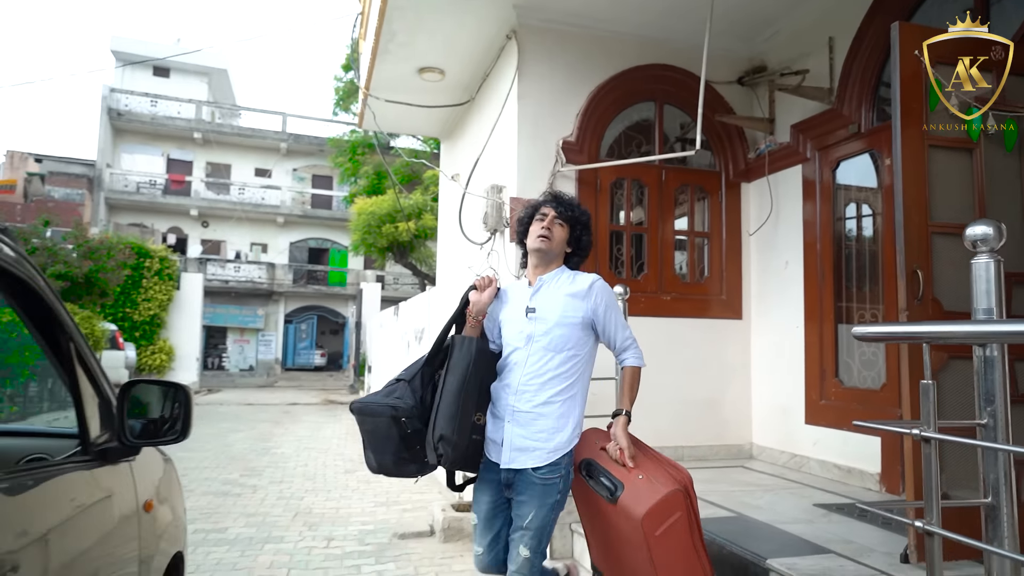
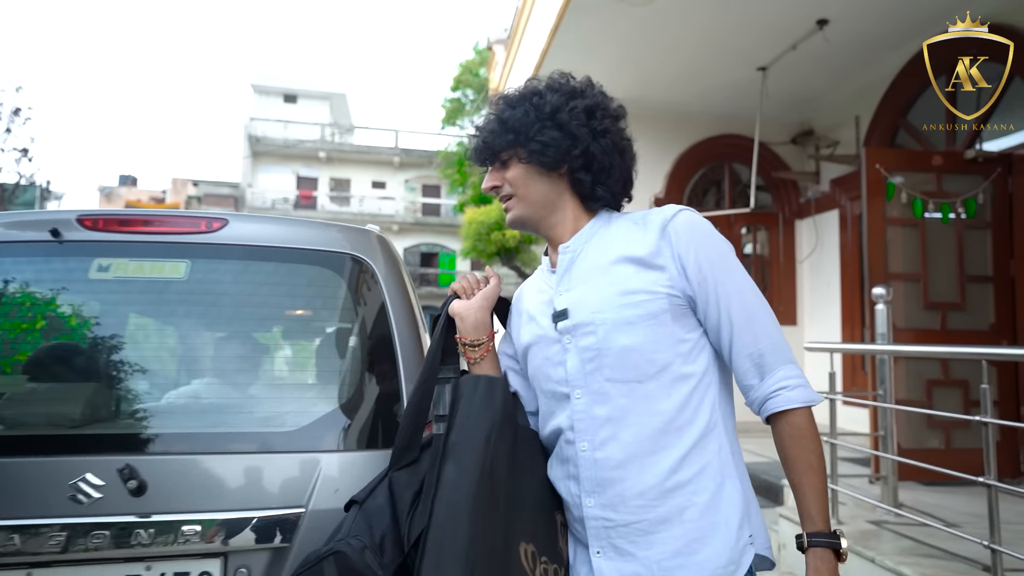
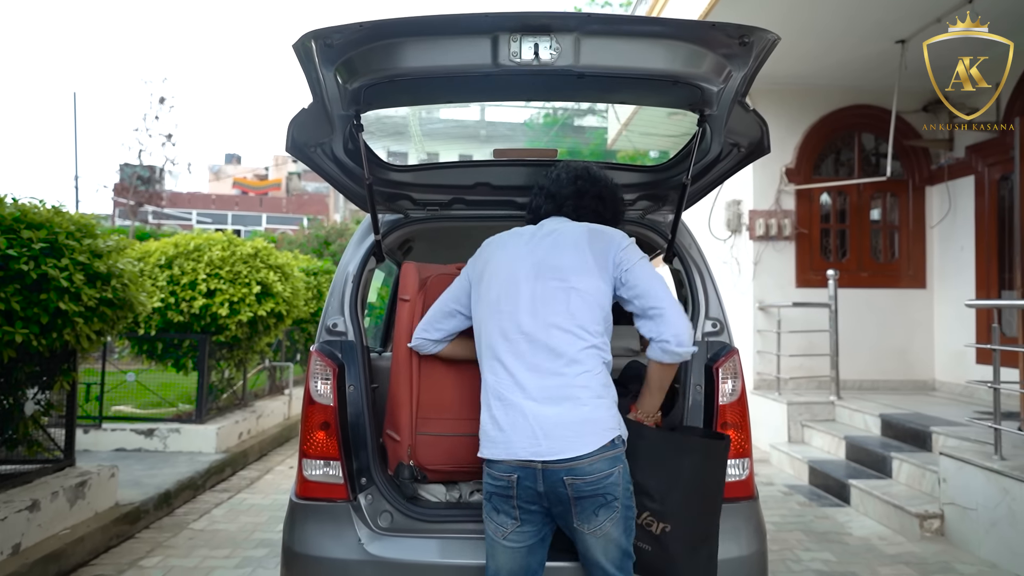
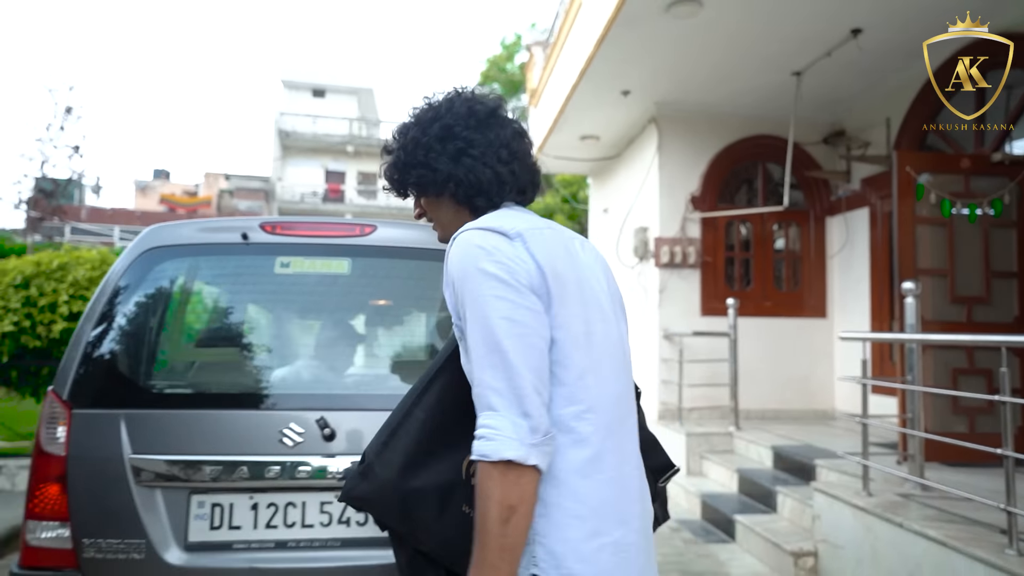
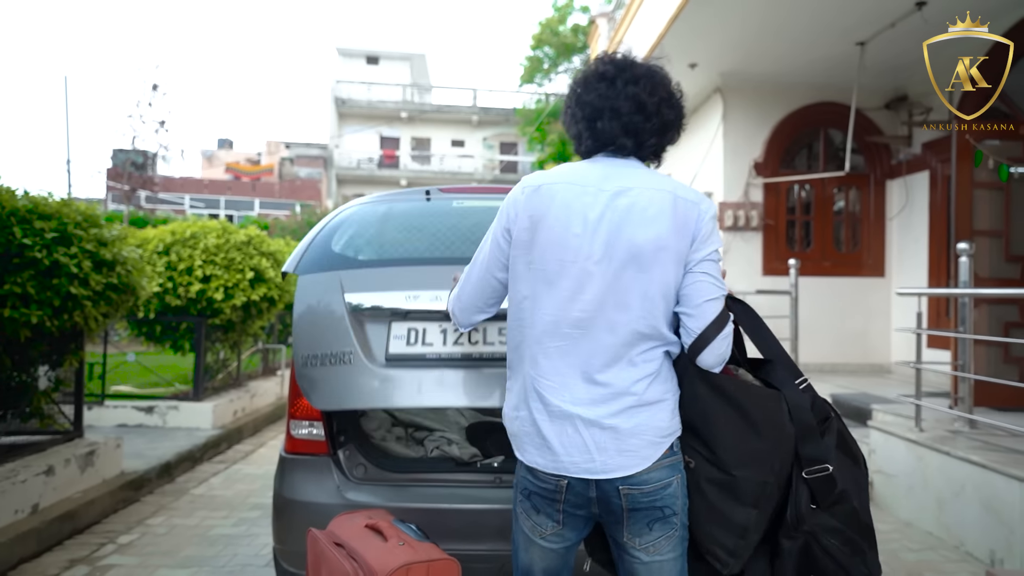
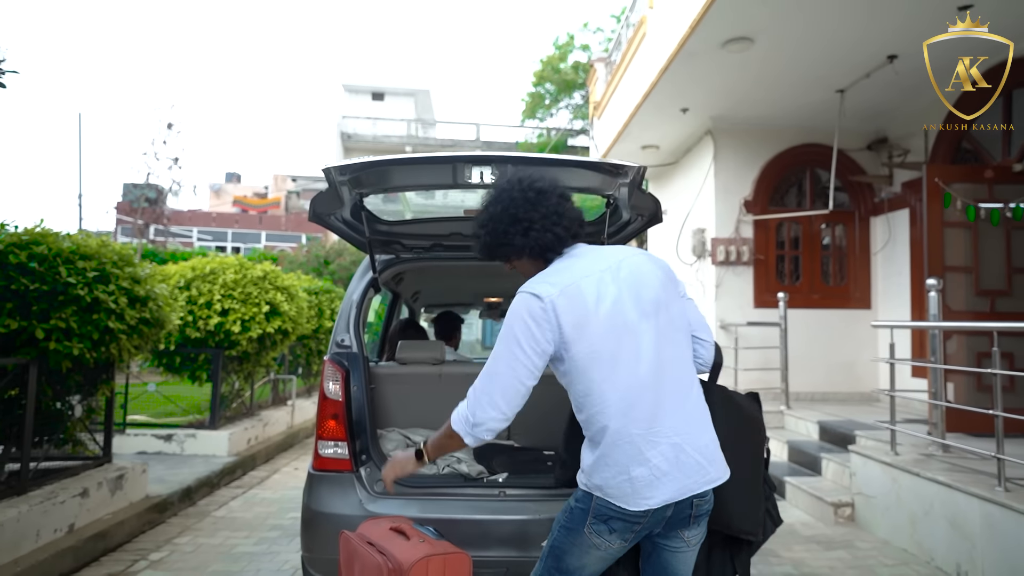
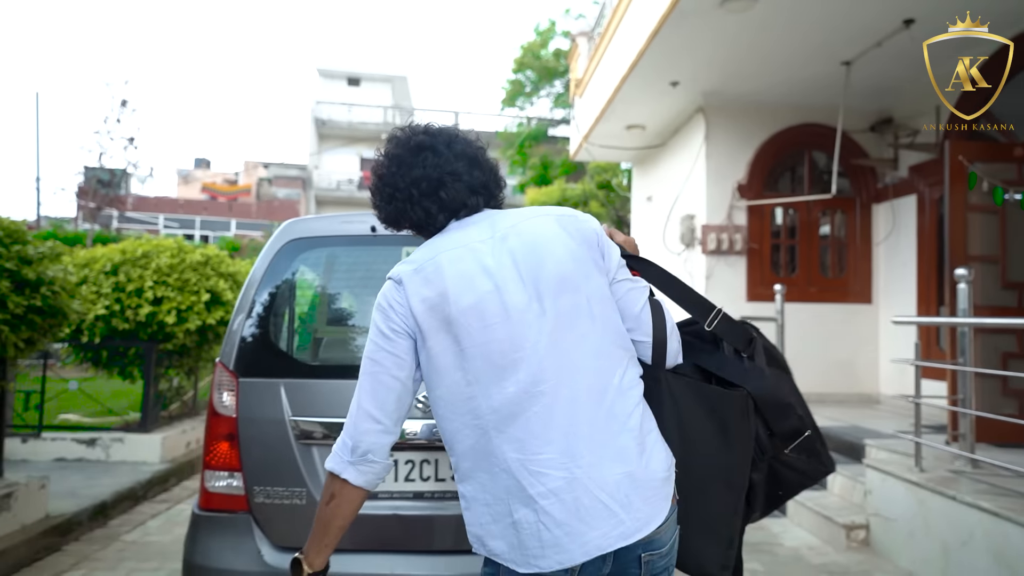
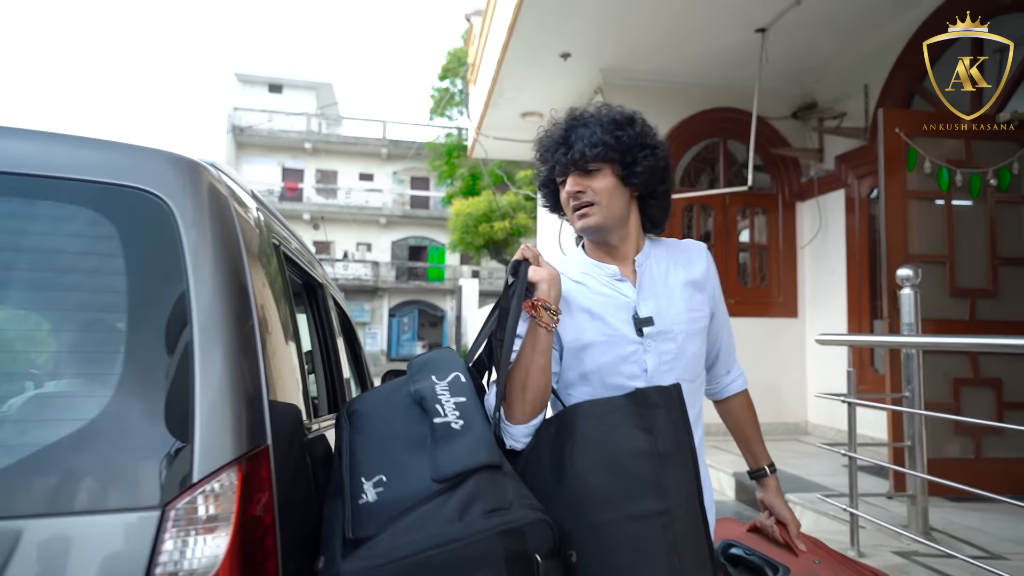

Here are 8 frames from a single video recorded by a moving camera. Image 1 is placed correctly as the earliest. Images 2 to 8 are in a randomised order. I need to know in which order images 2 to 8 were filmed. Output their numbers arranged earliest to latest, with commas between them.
8, 2, 4, 7, 5, 6, 3
